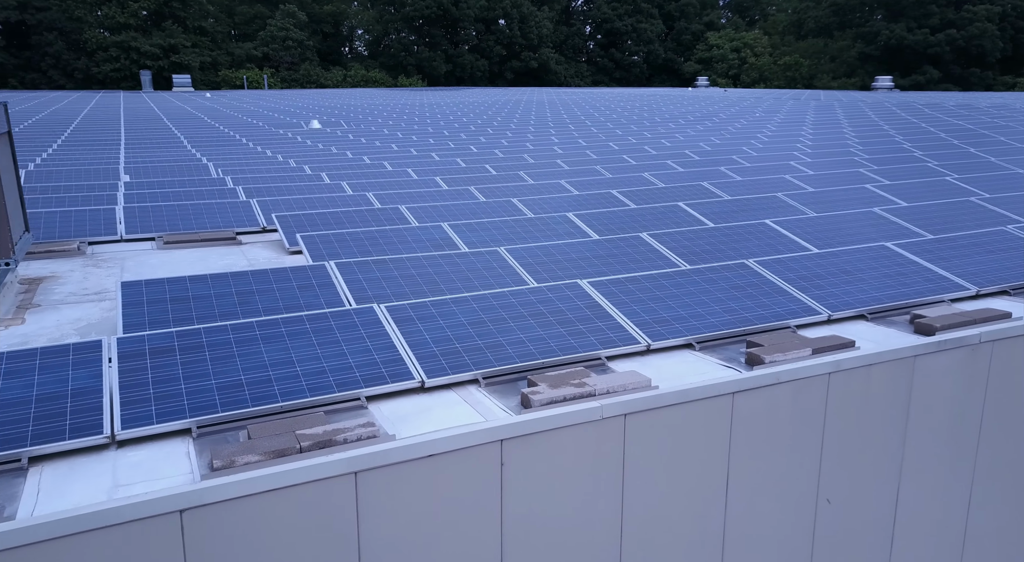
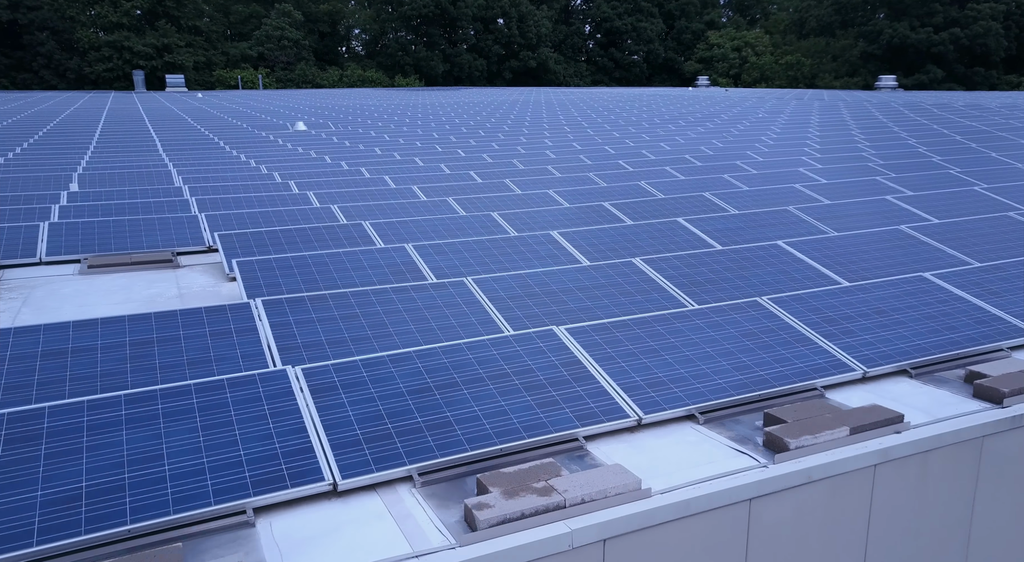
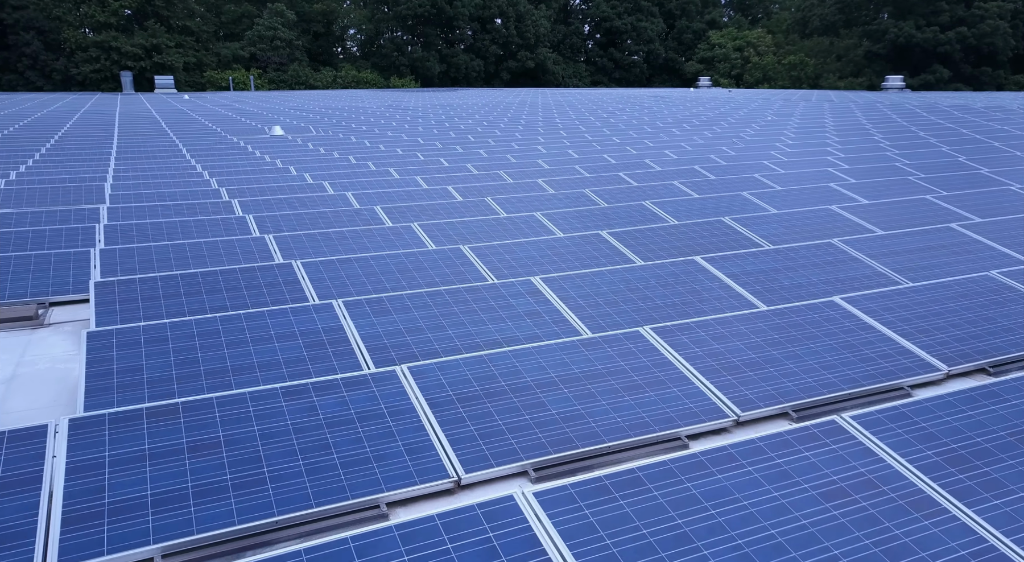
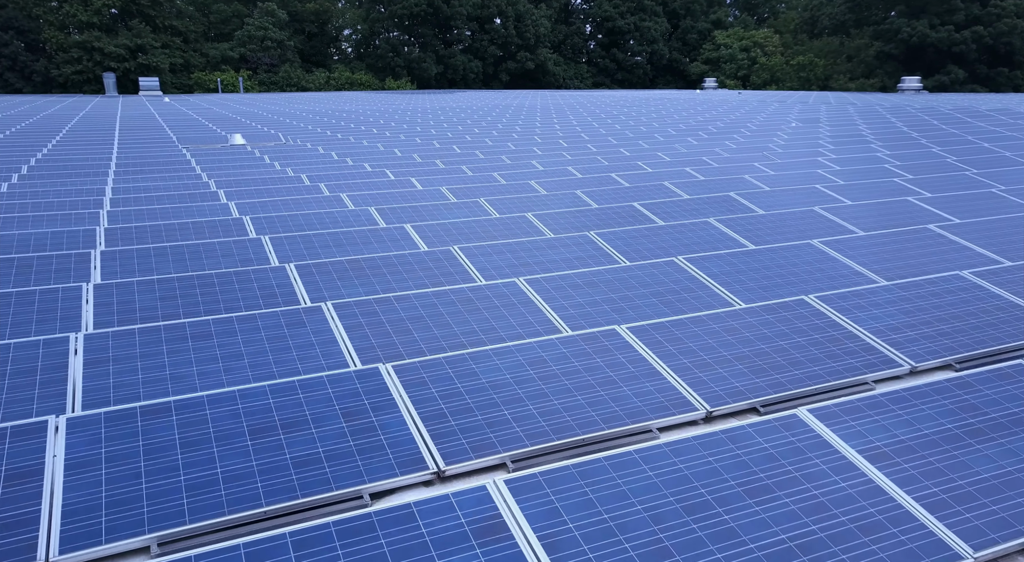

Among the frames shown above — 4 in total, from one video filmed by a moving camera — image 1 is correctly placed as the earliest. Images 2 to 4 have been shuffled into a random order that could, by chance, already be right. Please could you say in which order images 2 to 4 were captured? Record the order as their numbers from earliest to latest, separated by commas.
2, 3, 4
